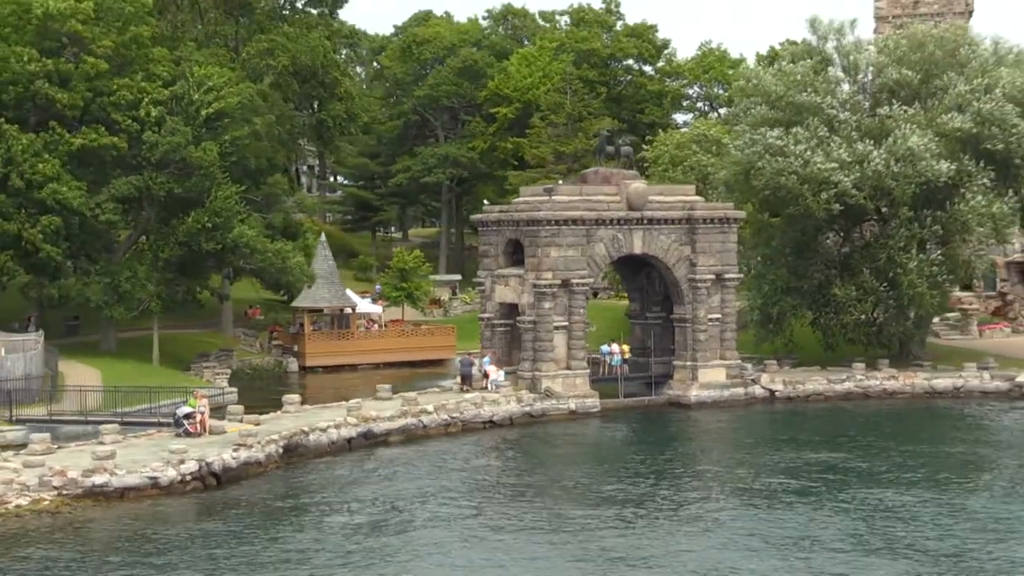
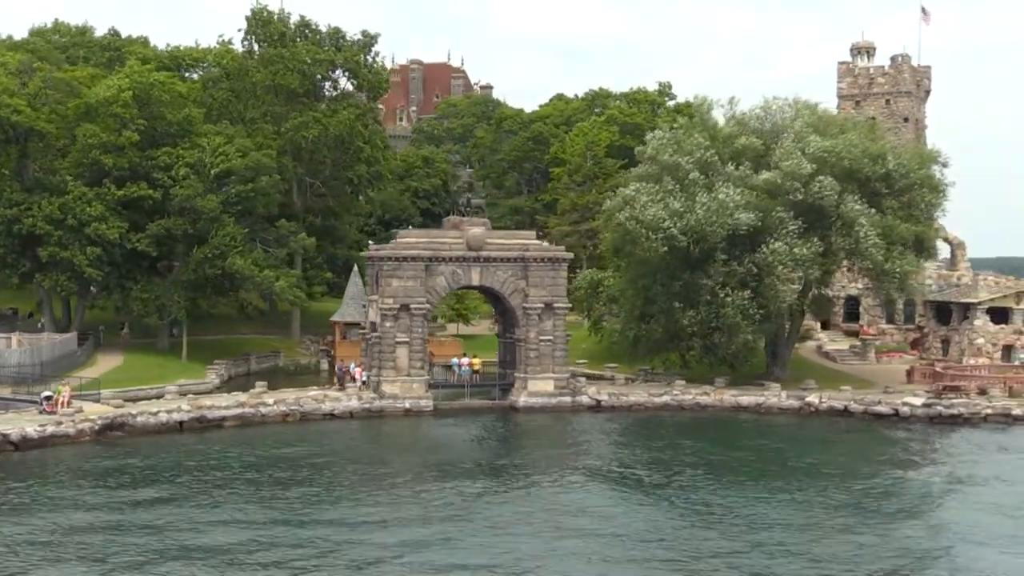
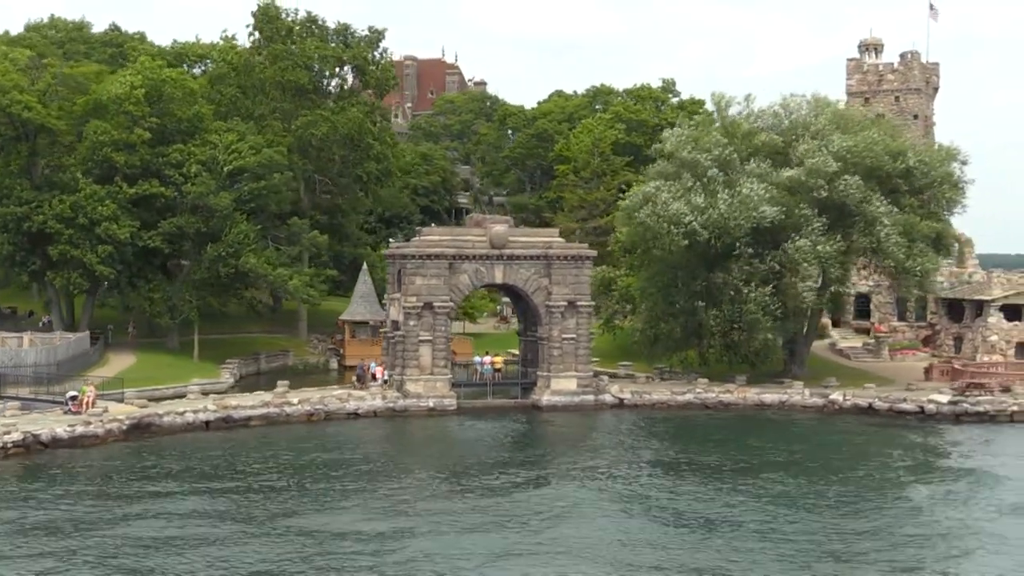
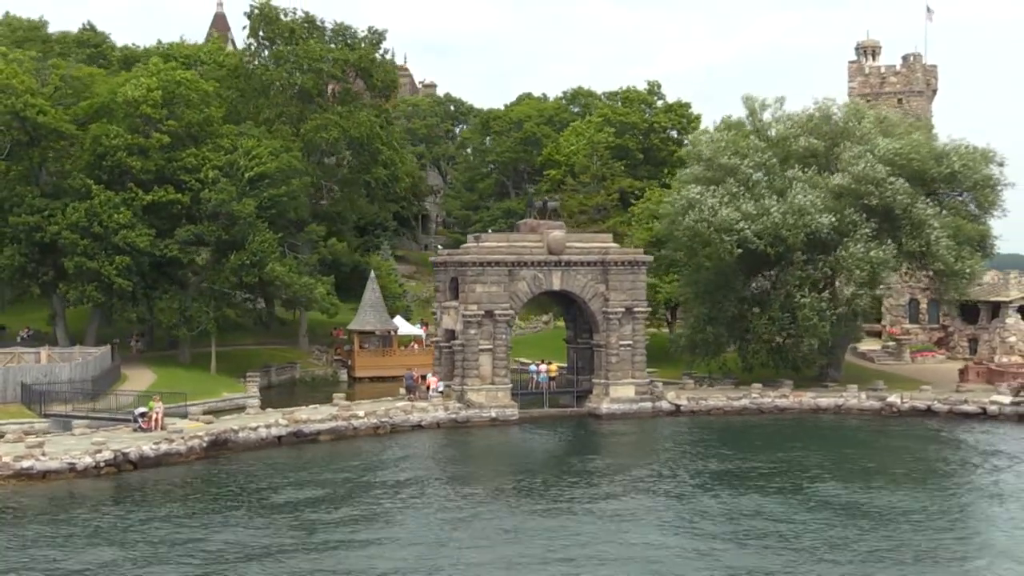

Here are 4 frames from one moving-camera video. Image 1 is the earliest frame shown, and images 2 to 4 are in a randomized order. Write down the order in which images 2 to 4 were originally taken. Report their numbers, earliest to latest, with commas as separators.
4, 3, 2
